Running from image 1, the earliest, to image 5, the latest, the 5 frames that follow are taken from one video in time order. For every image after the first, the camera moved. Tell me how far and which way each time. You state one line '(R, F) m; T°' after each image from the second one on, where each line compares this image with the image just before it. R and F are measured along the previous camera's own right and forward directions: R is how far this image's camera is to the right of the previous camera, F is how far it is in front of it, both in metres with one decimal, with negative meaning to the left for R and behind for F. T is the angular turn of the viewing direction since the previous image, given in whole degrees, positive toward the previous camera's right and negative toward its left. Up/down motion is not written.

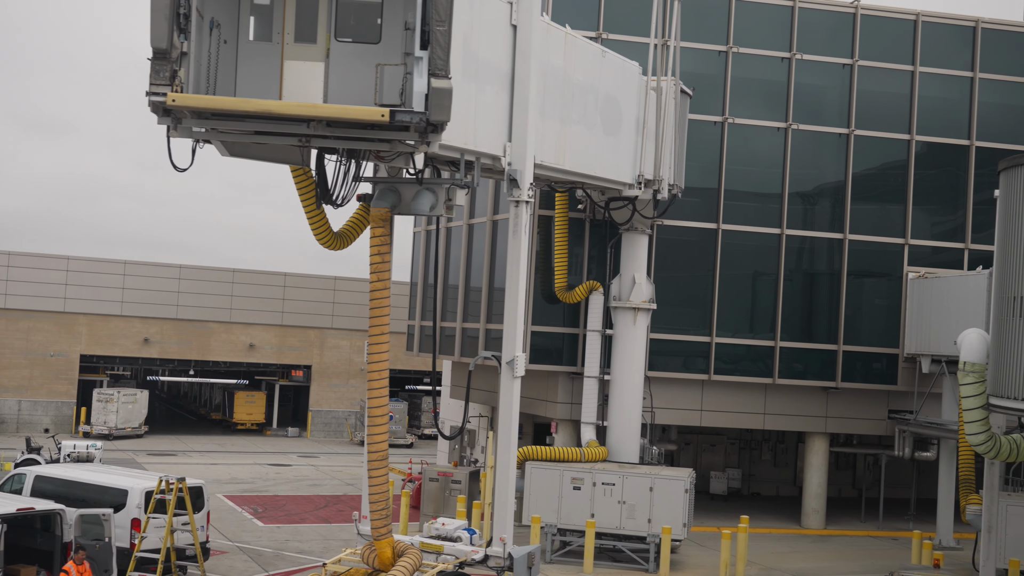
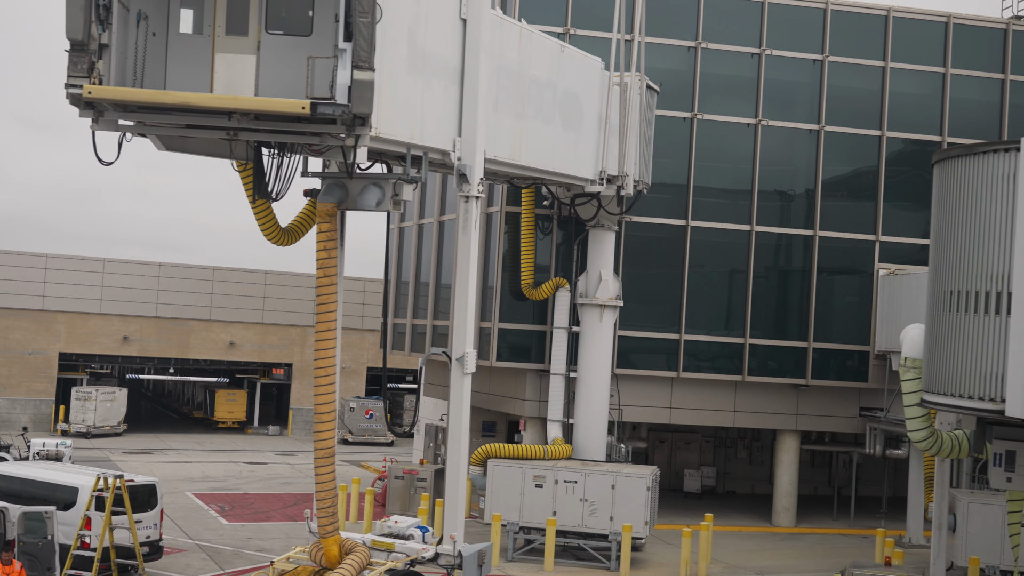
(+0.9, +0.1) m; 0°
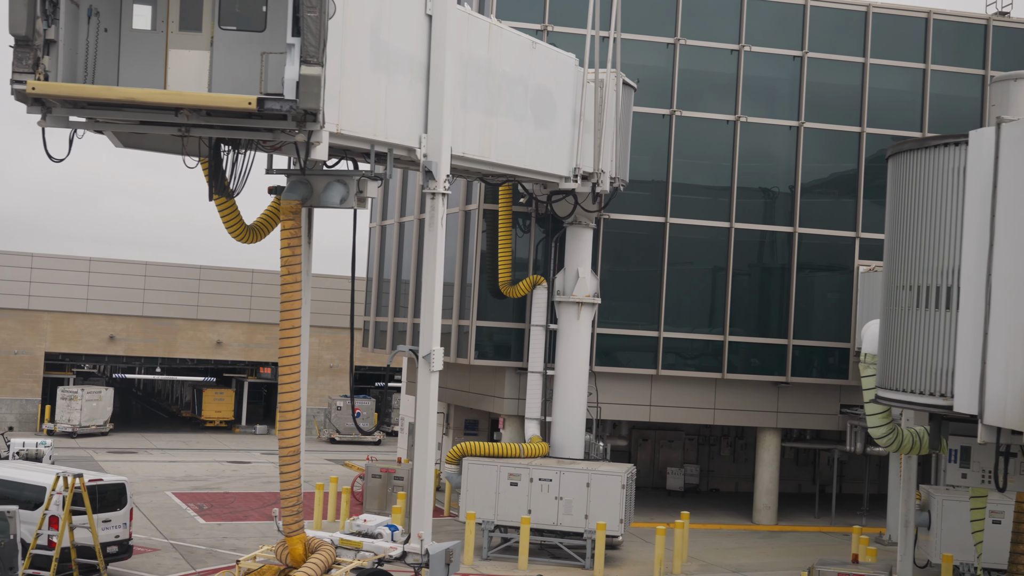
(+0.6, +0.1) m; 0°
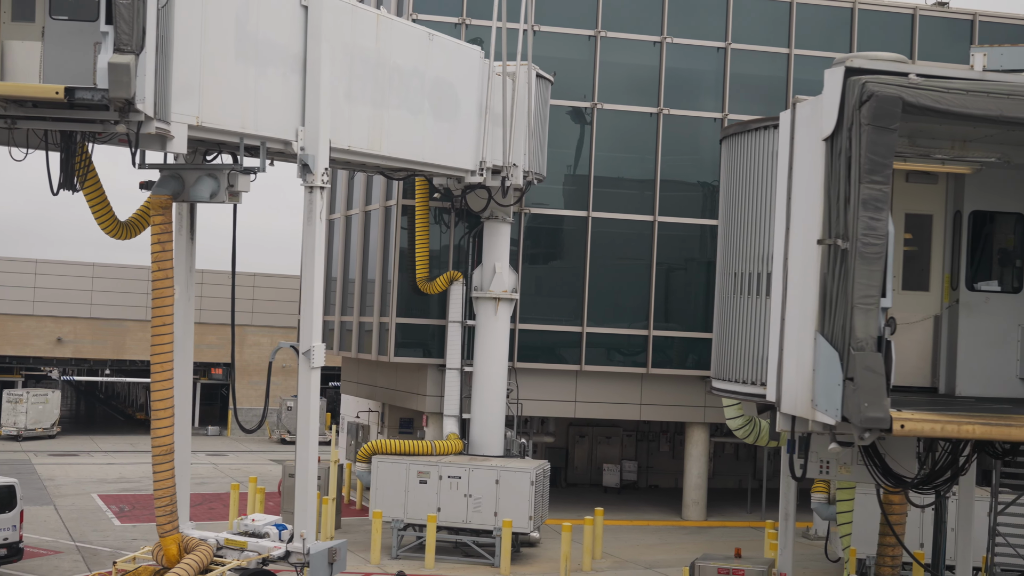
(+2.0, +0.2) m; 0°
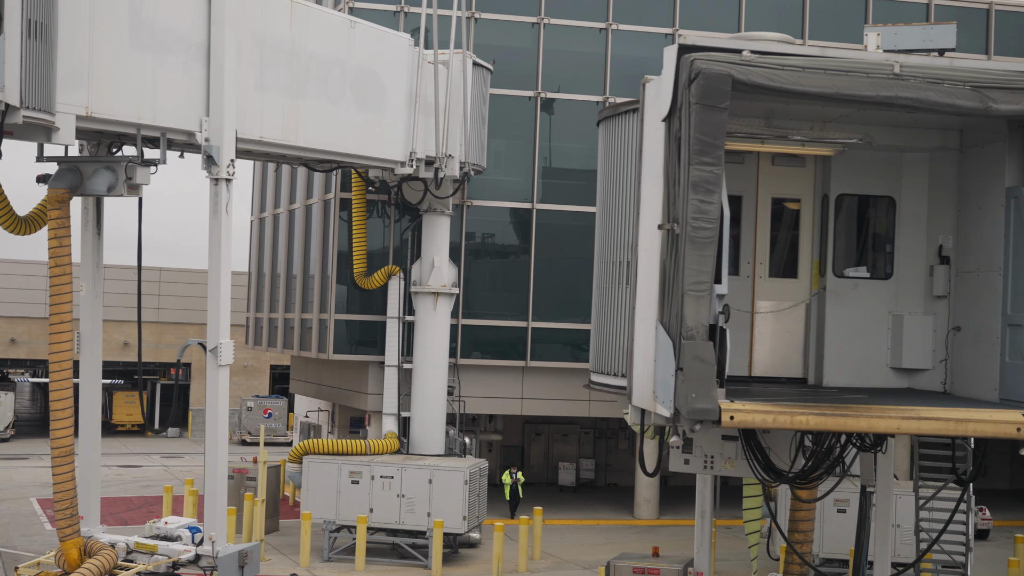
(+1.5, +0.4) m; 0°
